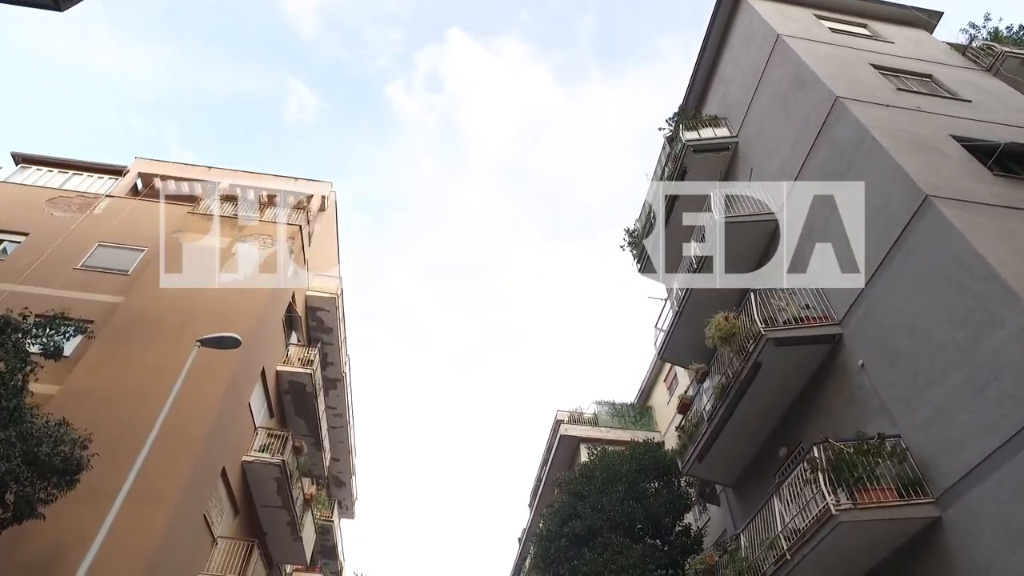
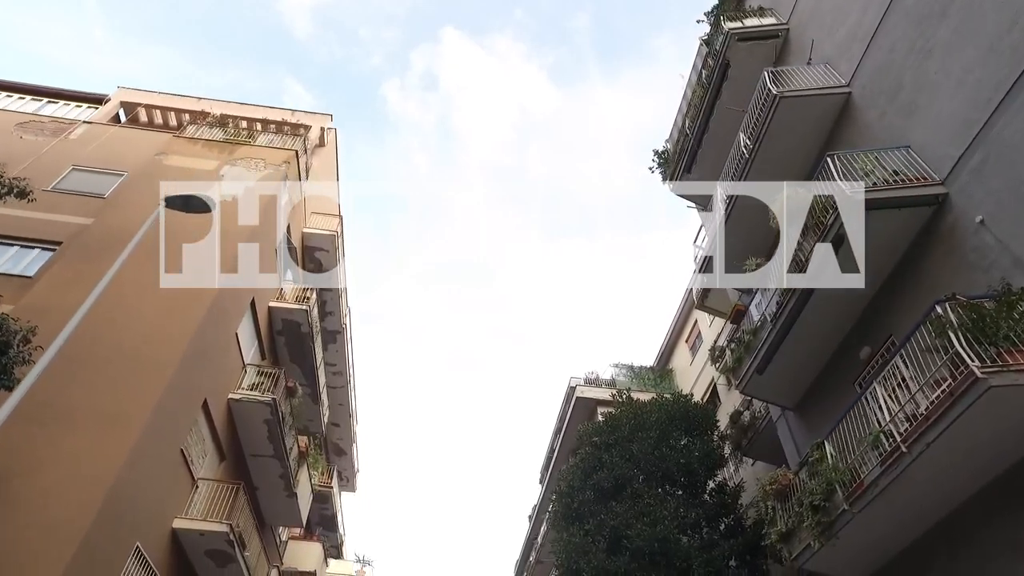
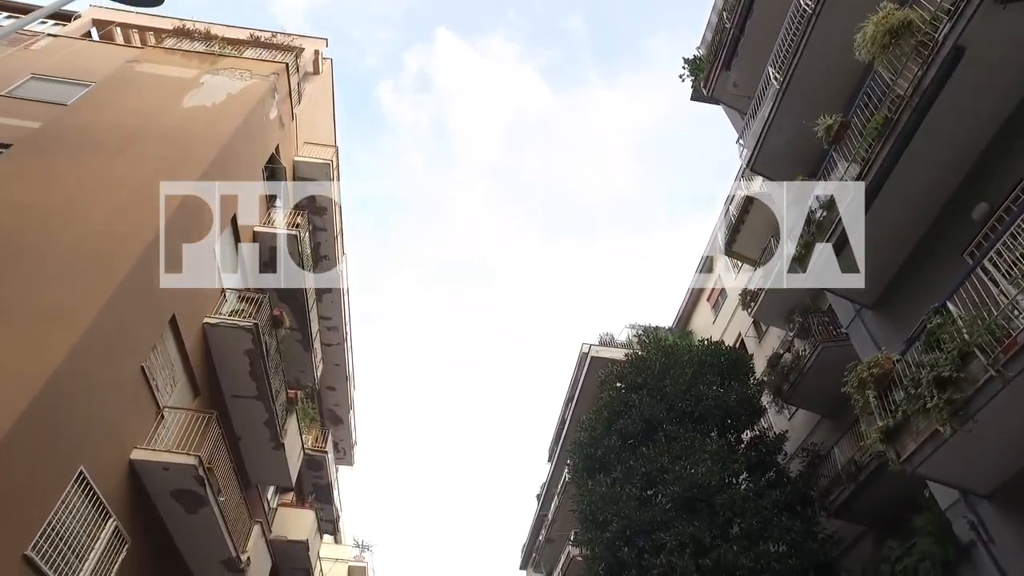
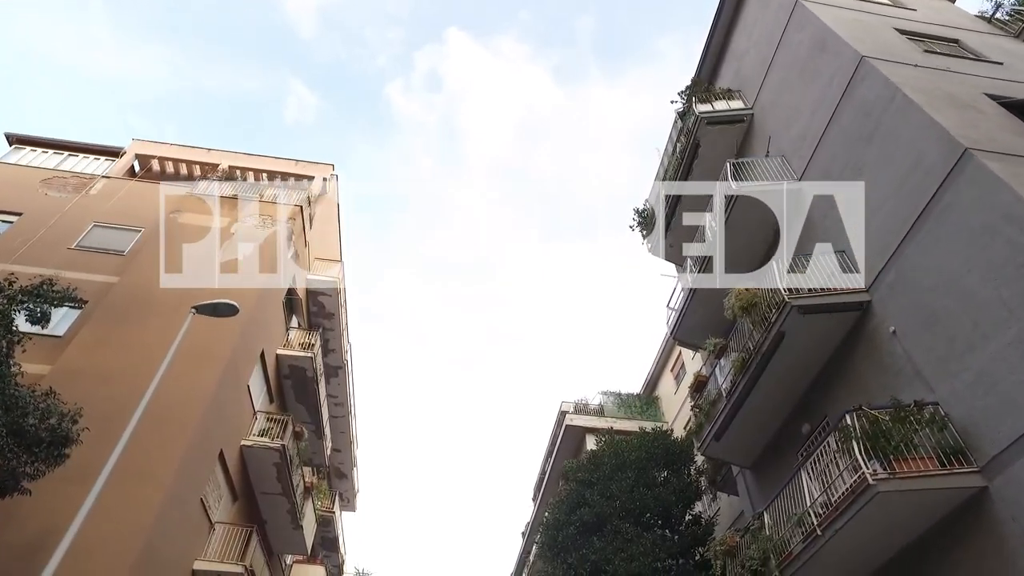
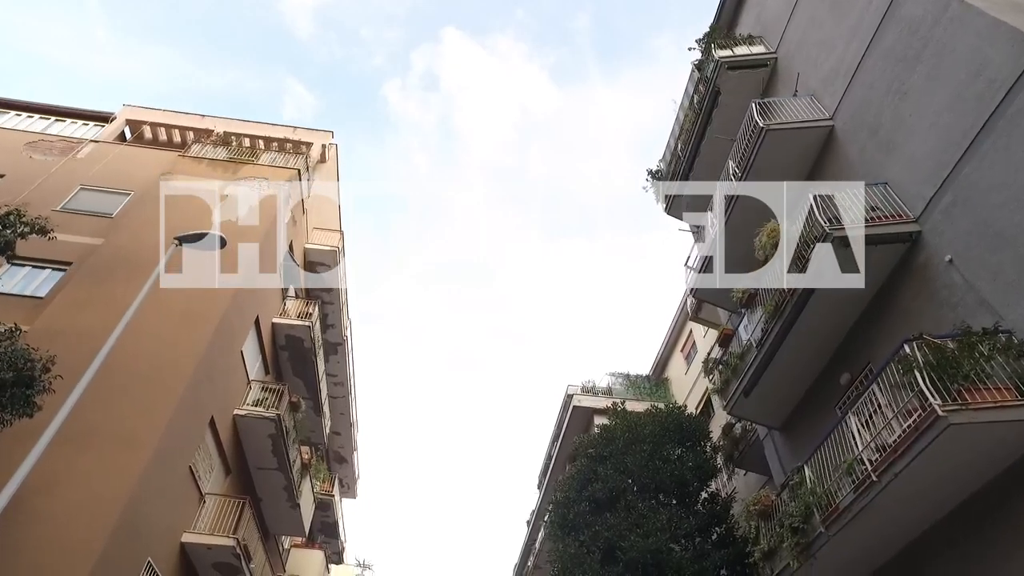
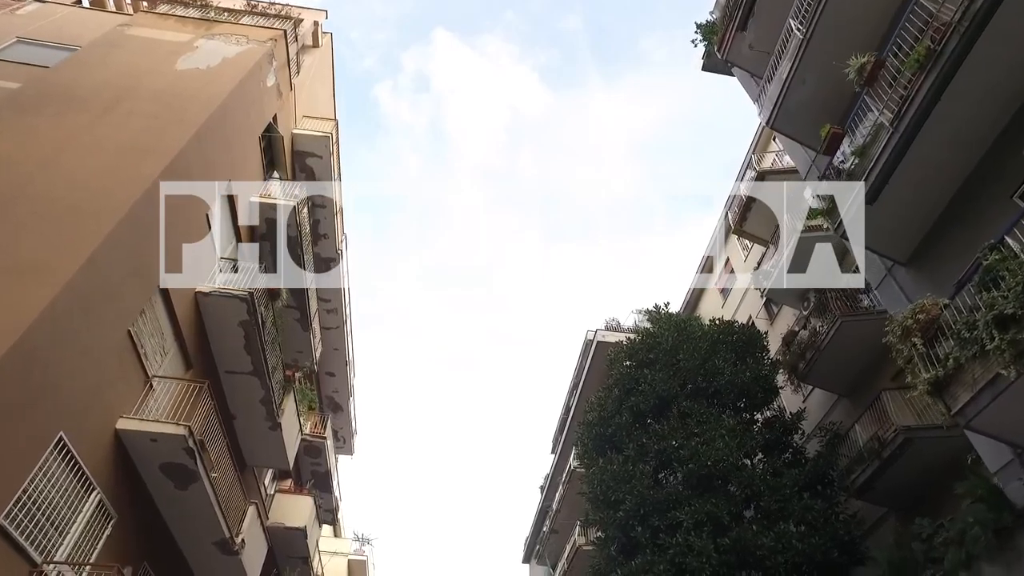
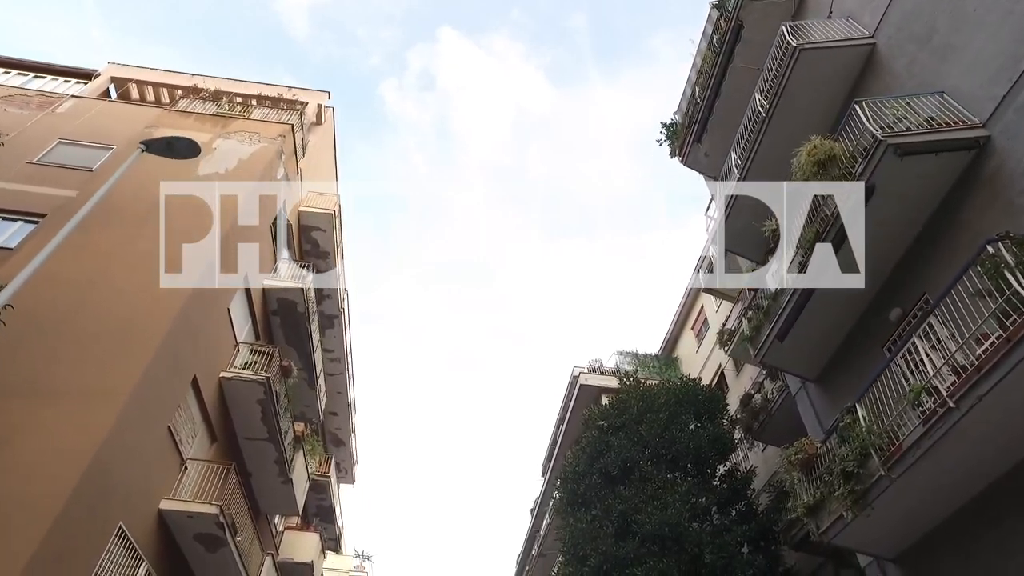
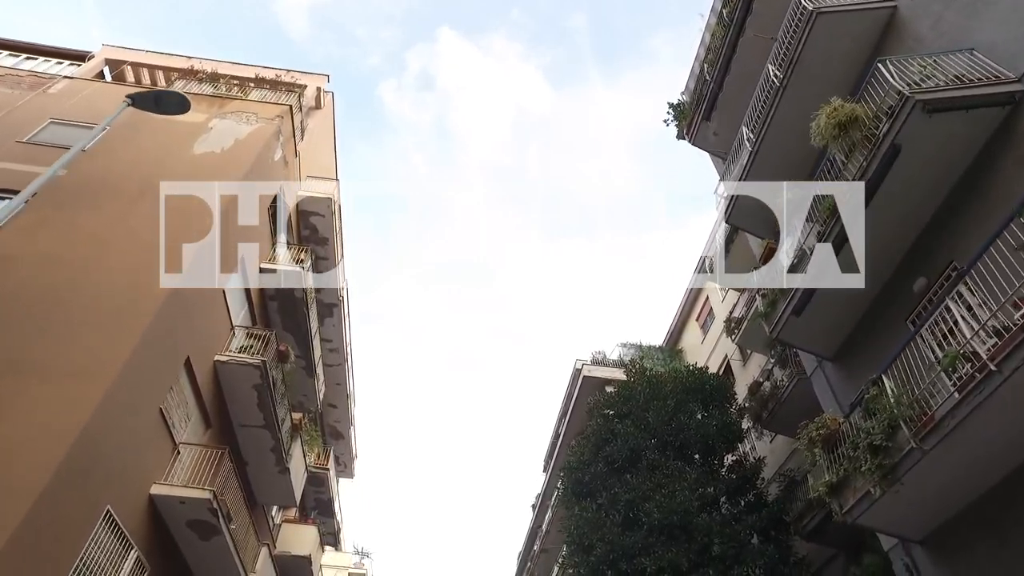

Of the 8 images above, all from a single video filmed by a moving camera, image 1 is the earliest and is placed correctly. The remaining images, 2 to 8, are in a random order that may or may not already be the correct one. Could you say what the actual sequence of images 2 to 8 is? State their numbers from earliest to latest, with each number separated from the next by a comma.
4, 5, 2, 7, 8, 3, 6
